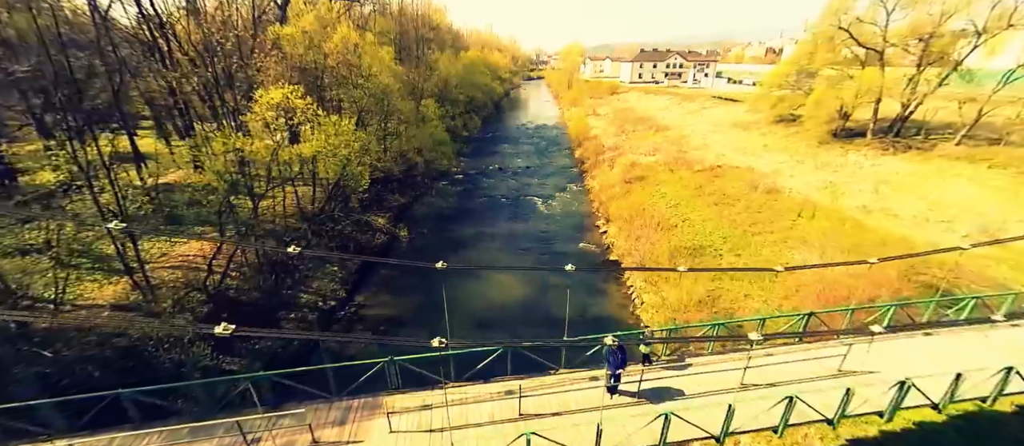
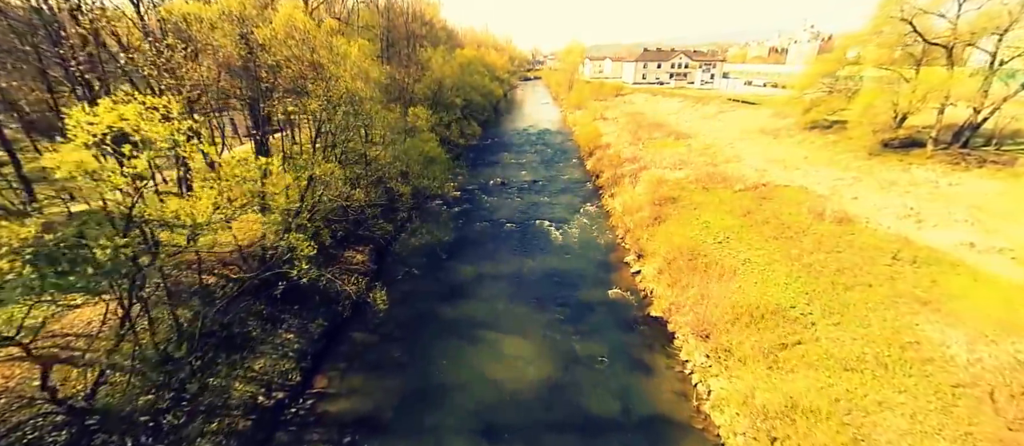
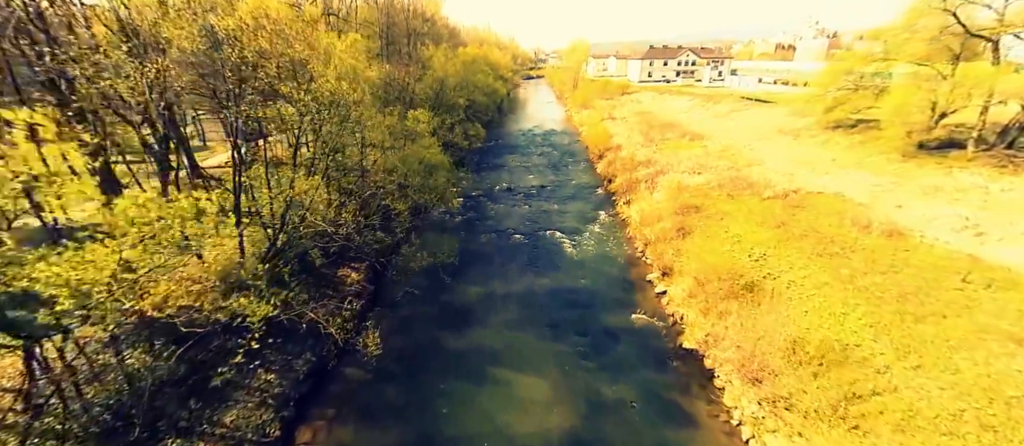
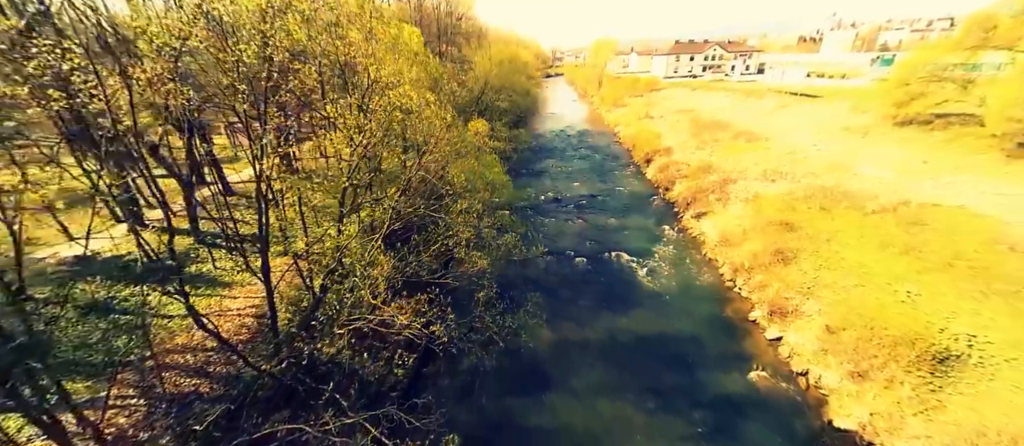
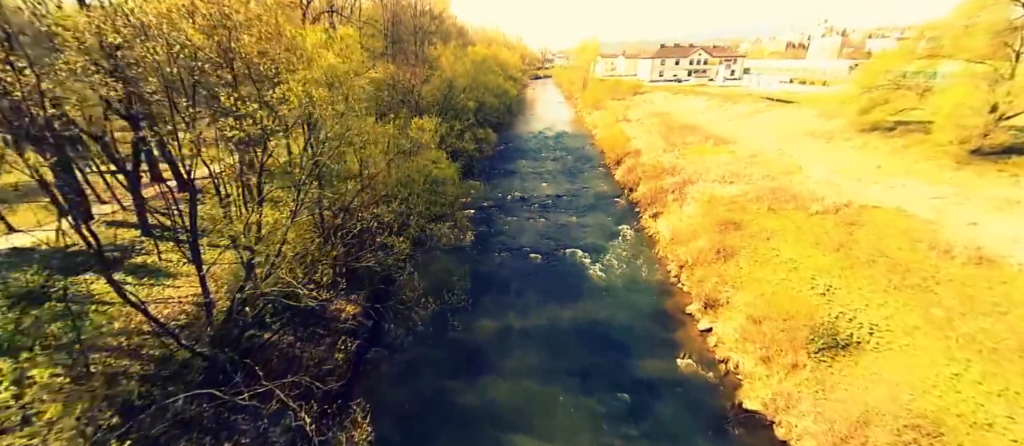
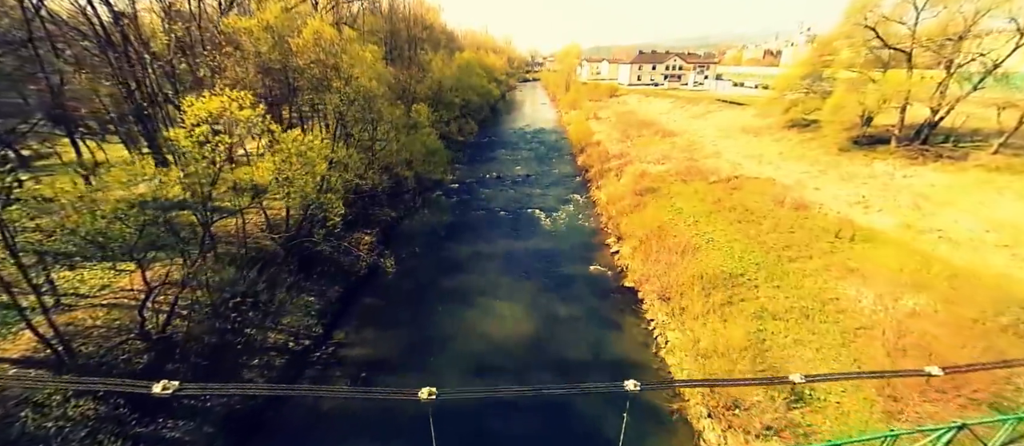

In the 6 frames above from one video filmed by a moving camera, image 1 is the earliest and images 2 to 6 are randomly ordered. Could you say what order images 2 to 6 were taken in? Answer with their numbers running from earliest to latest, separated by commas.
6, 2, 3, 5, 4
